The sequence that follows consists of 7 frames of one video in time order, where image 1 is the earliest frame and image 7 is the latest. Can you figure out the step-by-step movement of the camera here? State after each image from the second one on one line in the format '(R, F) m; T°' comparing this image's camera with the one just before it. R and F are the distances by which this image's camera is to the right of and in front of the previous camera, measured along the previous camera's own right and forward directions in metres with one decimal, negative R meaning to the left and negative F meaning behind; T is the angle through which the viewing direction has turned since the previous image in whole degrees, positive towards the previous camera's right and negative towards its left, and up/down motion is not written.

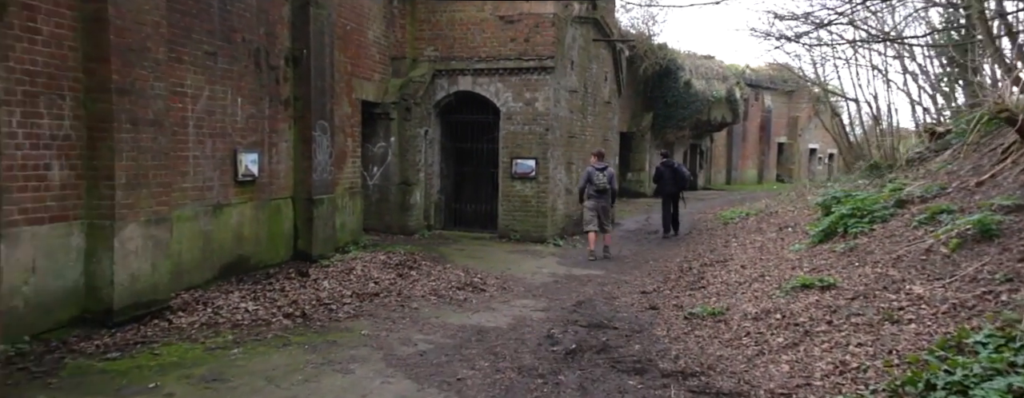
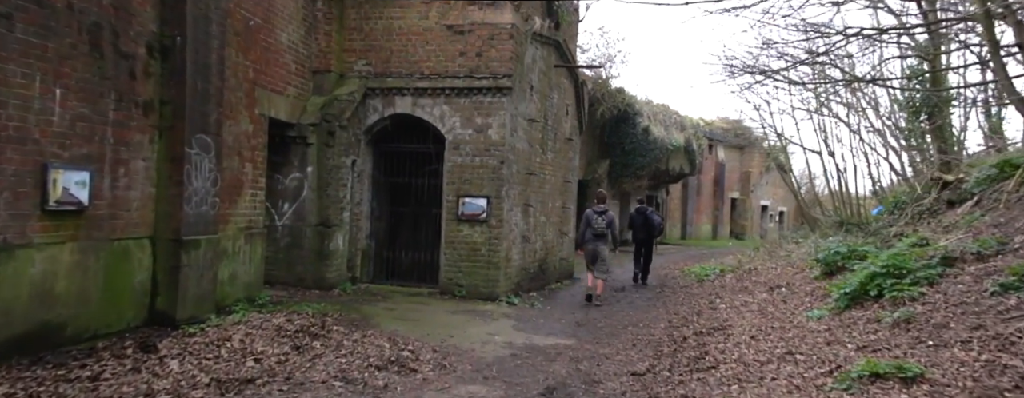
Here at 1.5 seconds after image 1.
(0.0, +2.4) m; +4°
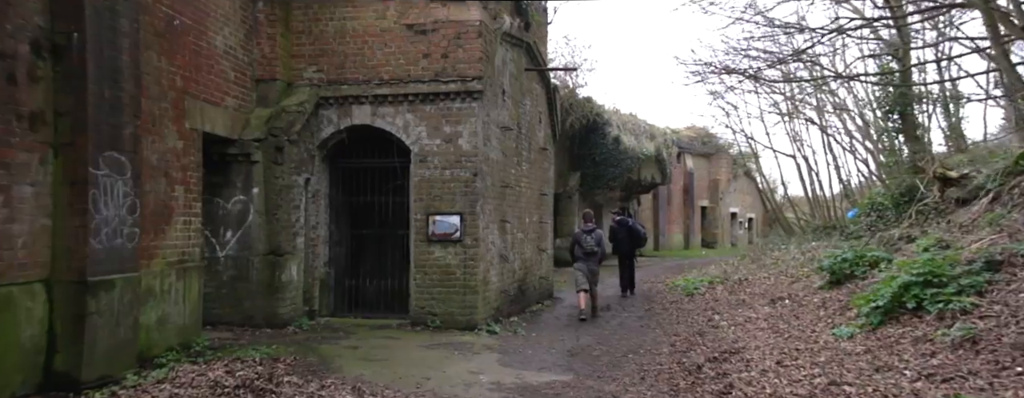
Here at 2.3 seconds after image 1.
(-0.1, +1.2) m; +3°
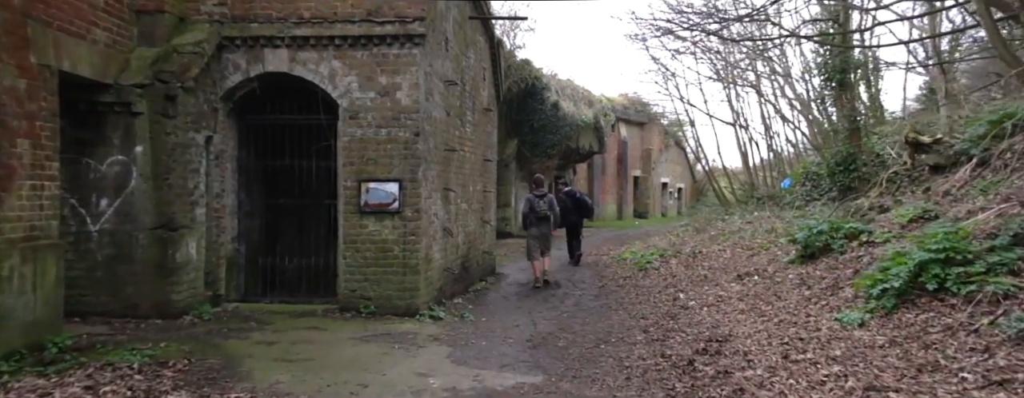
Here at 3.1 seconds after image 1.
(-0.2, +1.4) m; +6°
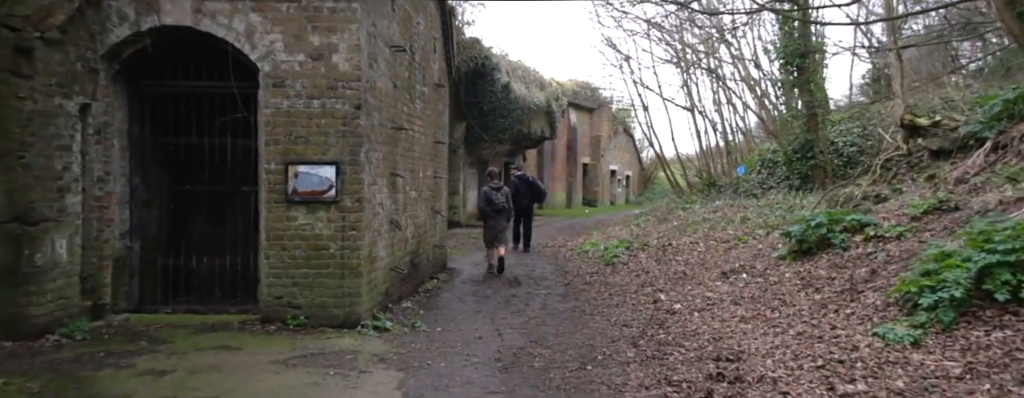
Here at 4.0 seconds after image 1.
(-0.2, +1.4) m; +5°
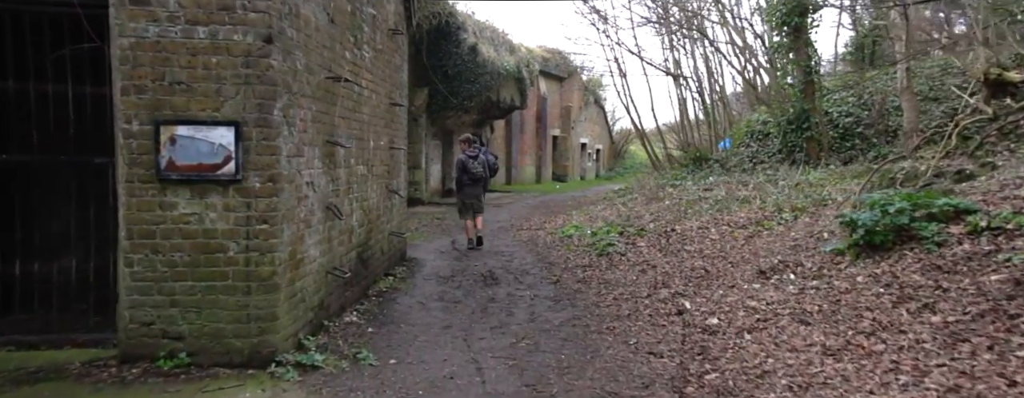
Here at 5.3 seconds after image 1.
(-0.2, +2.3) m; +3°
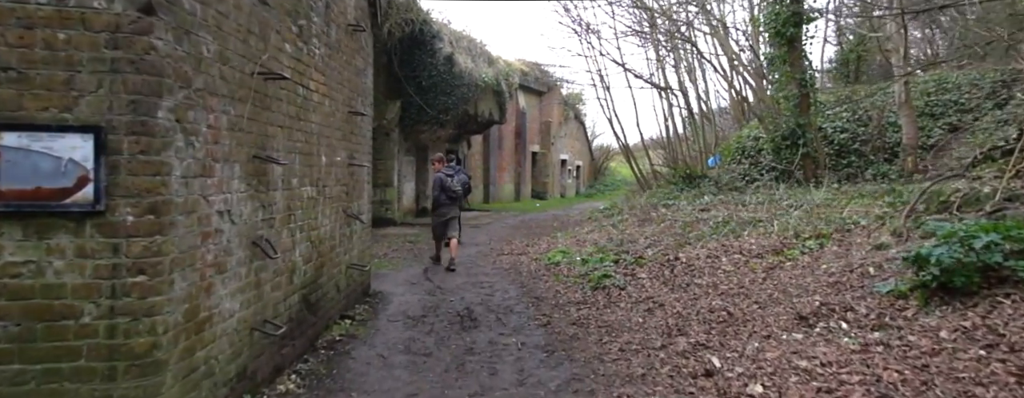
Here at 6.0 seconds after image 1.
(-0.1, +1.5) m; +2°
